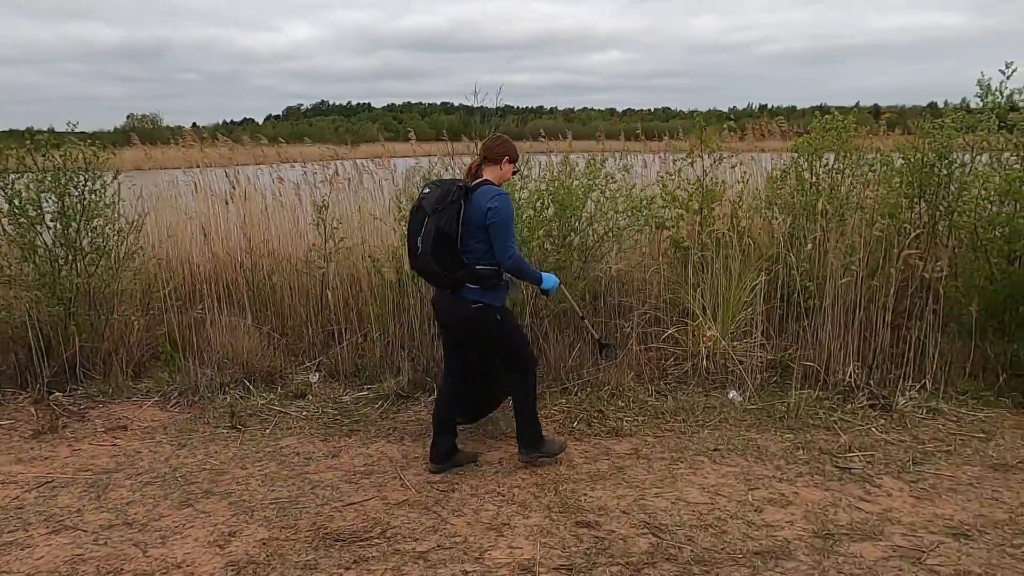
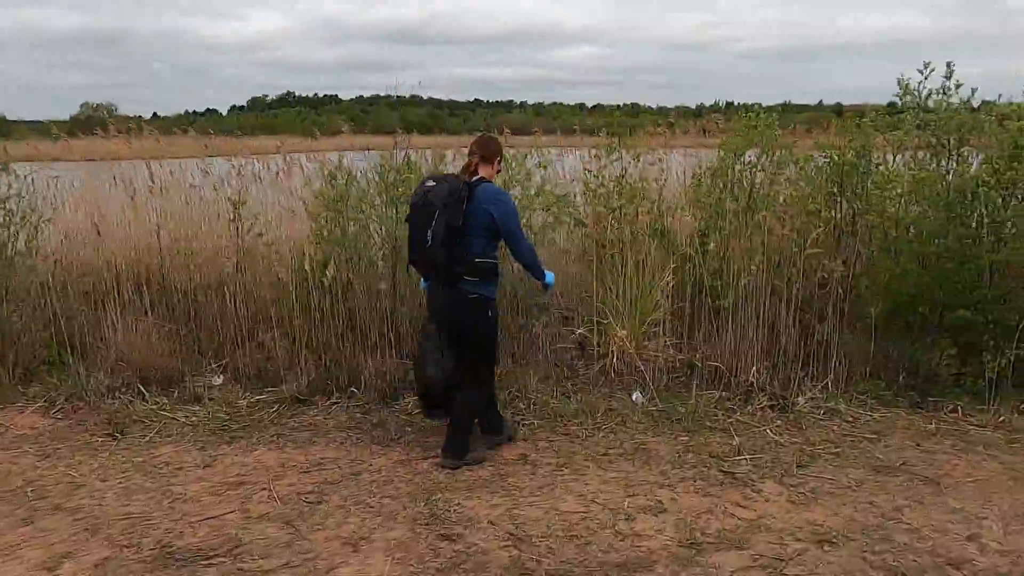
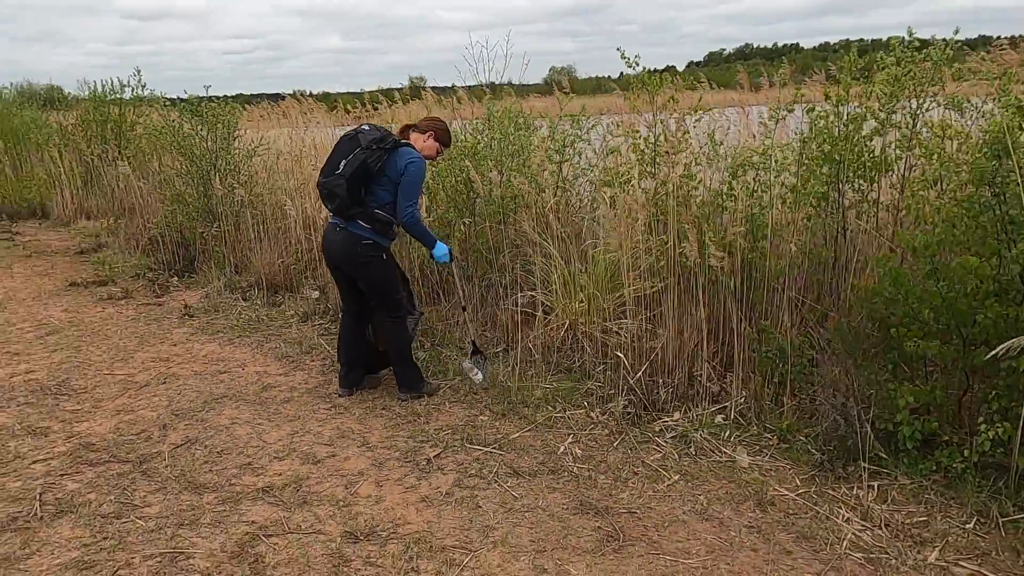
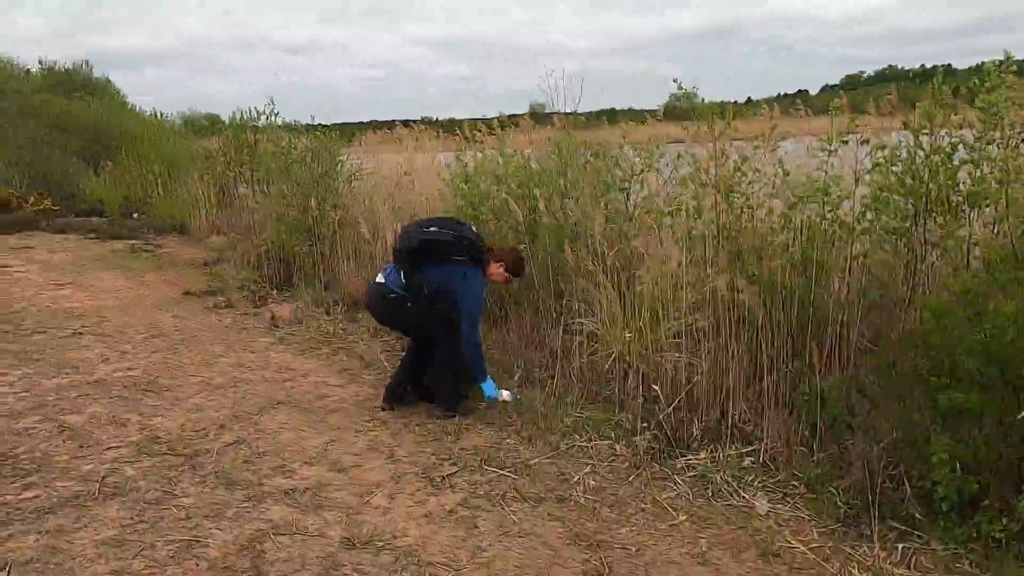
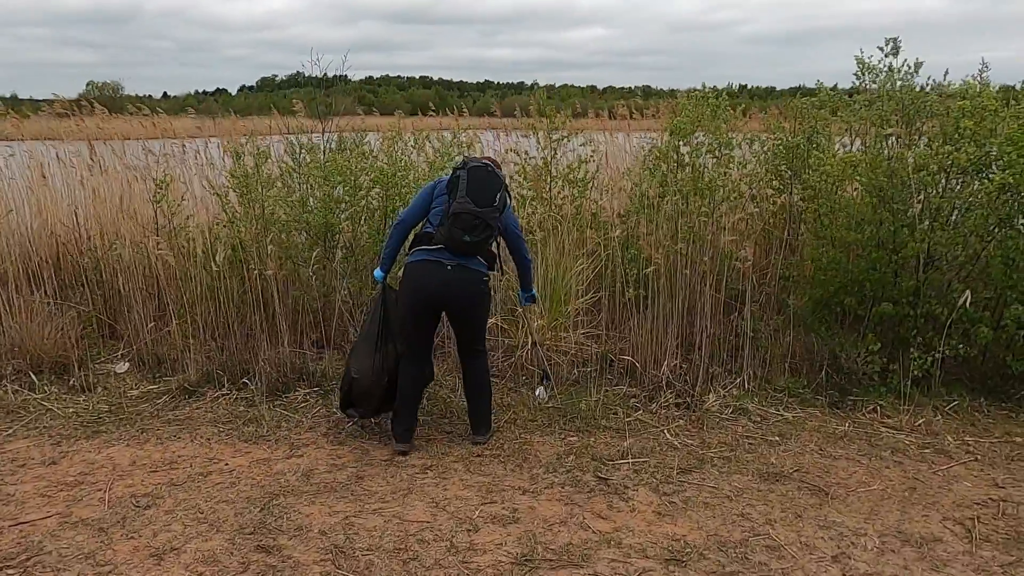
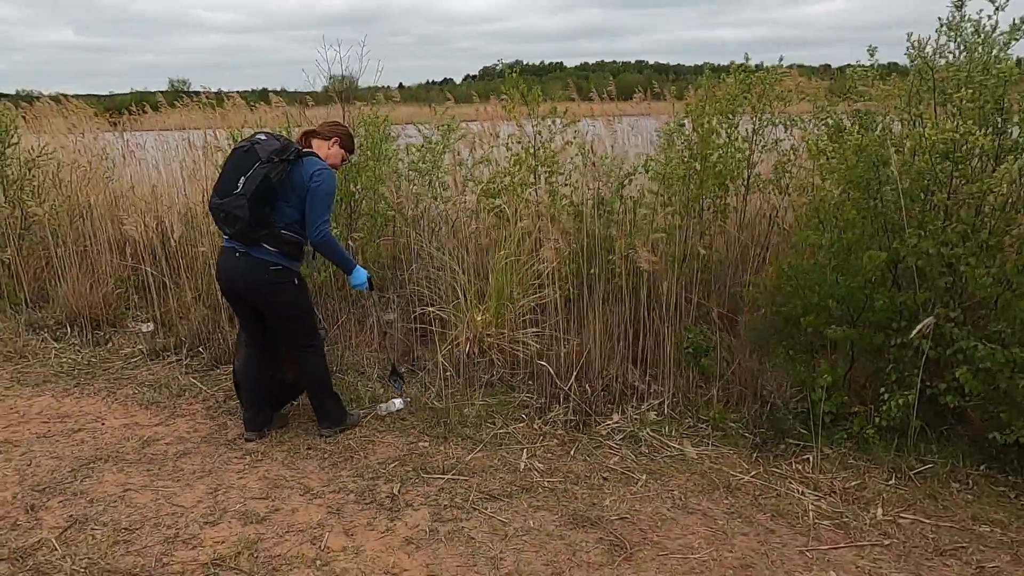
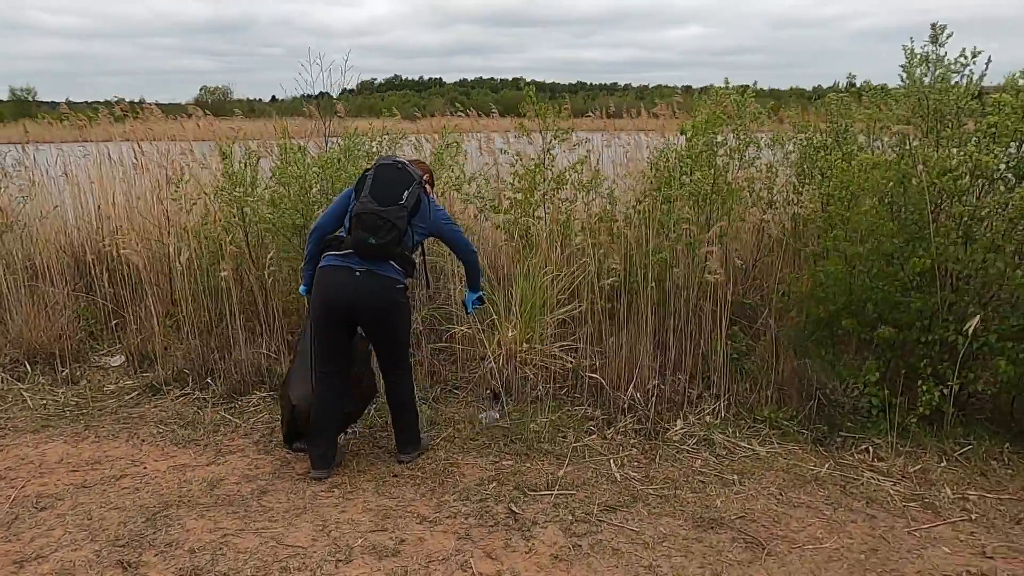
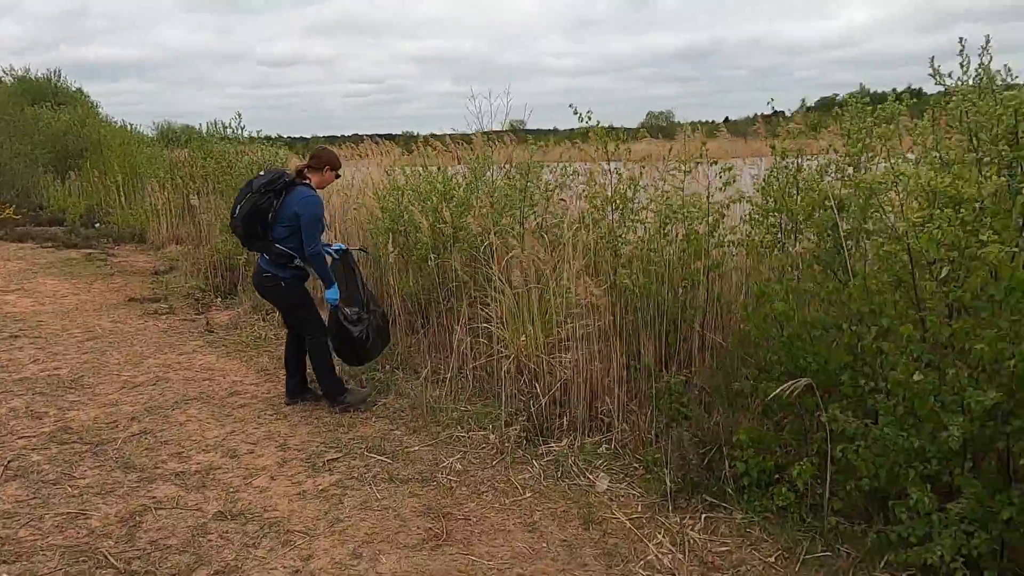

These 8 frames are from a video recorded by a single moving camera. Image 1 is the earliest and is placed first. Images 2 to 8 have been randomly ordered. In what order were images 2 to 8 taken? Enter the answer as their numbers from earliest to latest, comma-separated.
2, 5, 7, 6, 3, 4, 8
